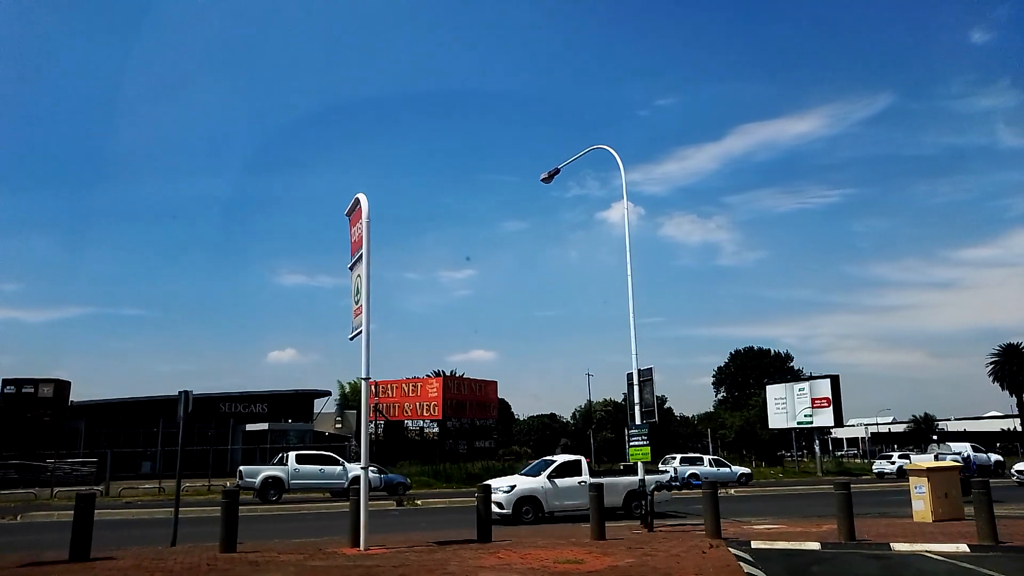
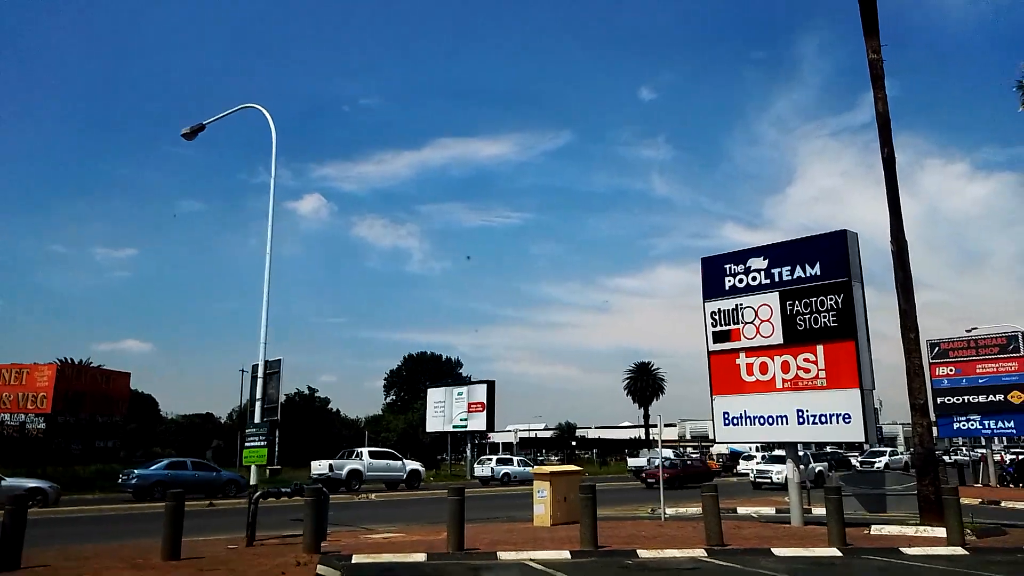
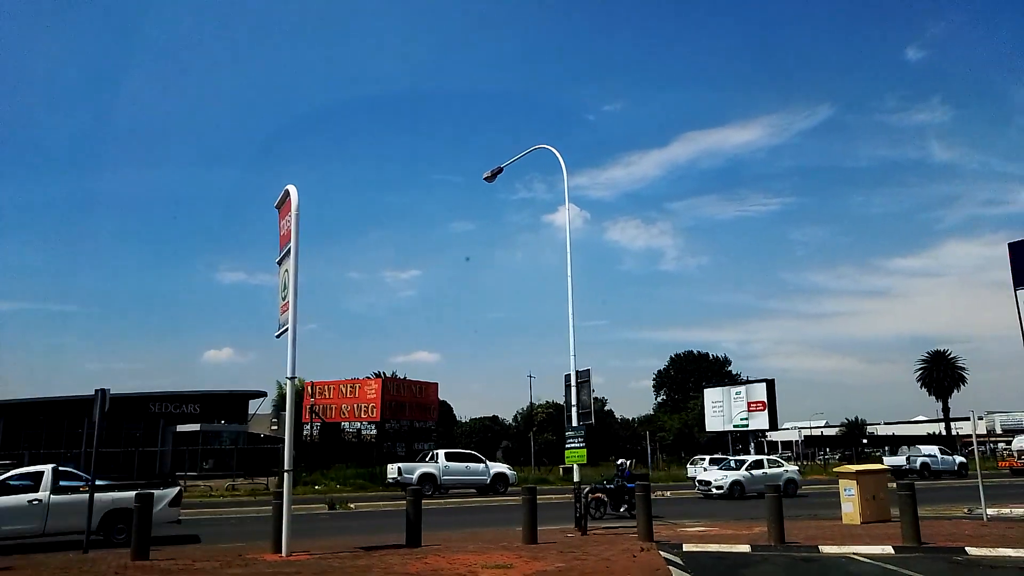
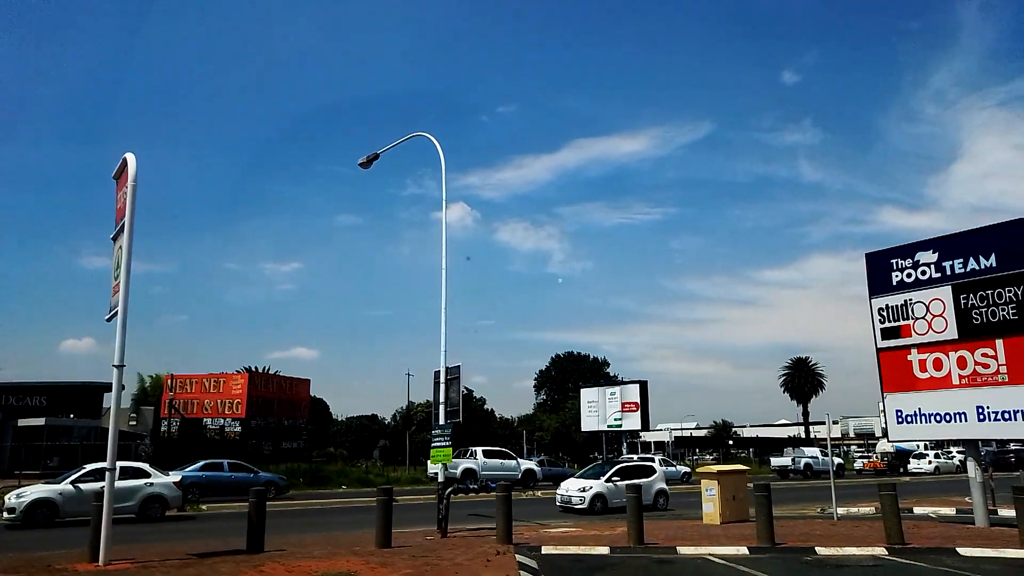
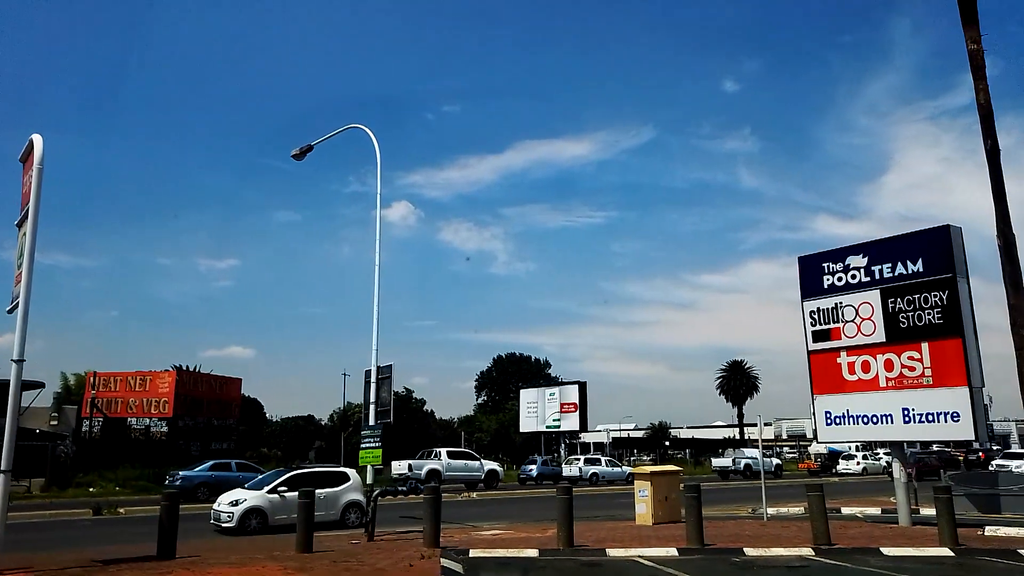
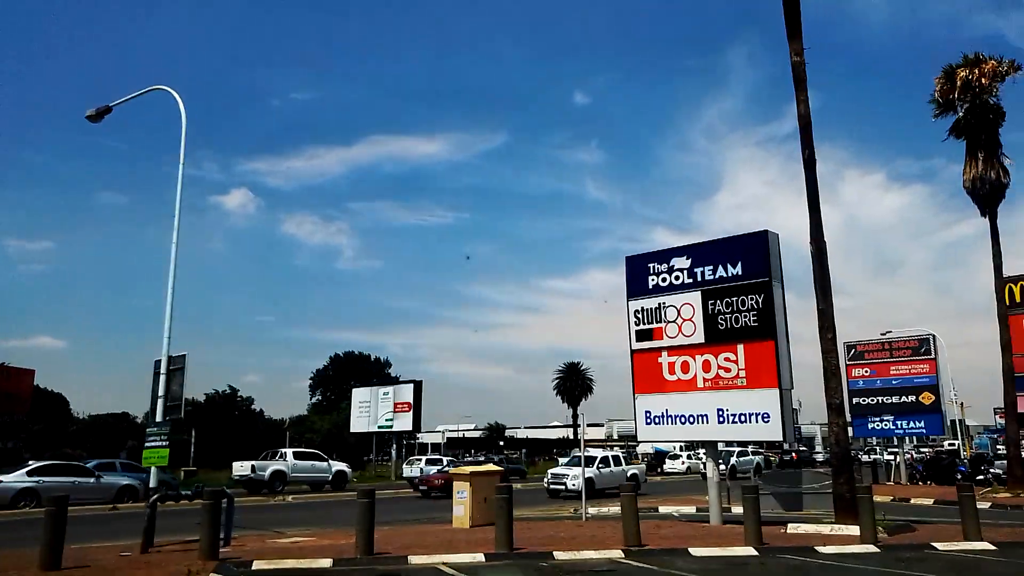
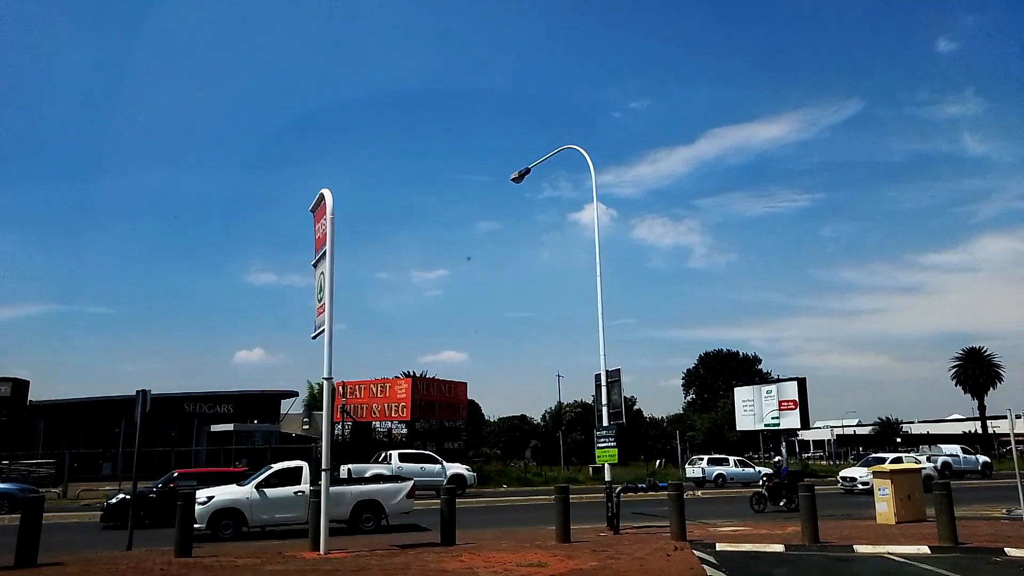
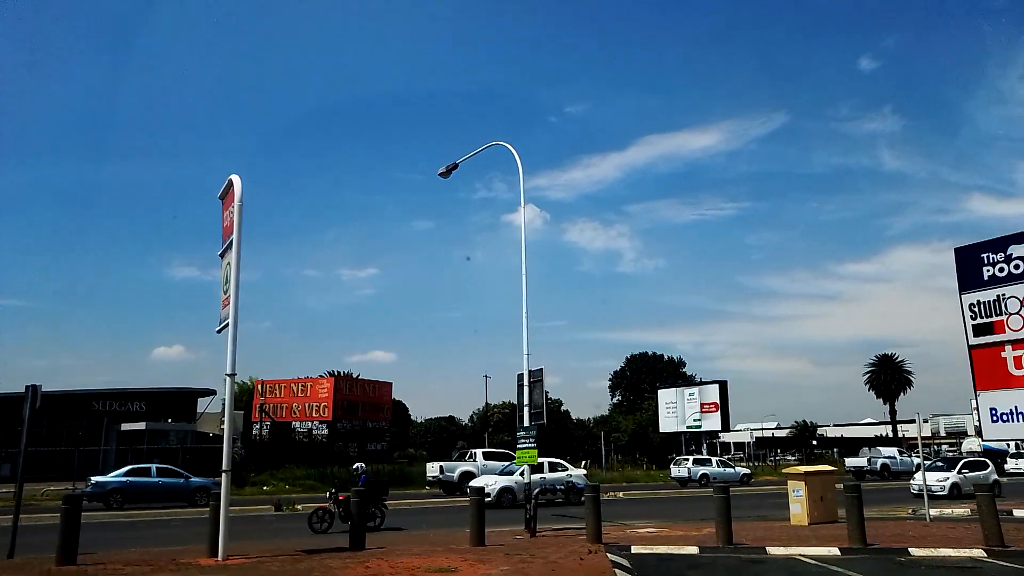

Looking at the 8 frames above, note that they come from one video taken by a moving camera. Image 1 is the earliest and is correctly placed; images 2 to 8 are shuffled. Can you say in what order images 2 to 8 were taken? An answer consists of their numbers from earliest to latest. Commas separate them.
7, 3, 8, 4, 5, 2, 6
